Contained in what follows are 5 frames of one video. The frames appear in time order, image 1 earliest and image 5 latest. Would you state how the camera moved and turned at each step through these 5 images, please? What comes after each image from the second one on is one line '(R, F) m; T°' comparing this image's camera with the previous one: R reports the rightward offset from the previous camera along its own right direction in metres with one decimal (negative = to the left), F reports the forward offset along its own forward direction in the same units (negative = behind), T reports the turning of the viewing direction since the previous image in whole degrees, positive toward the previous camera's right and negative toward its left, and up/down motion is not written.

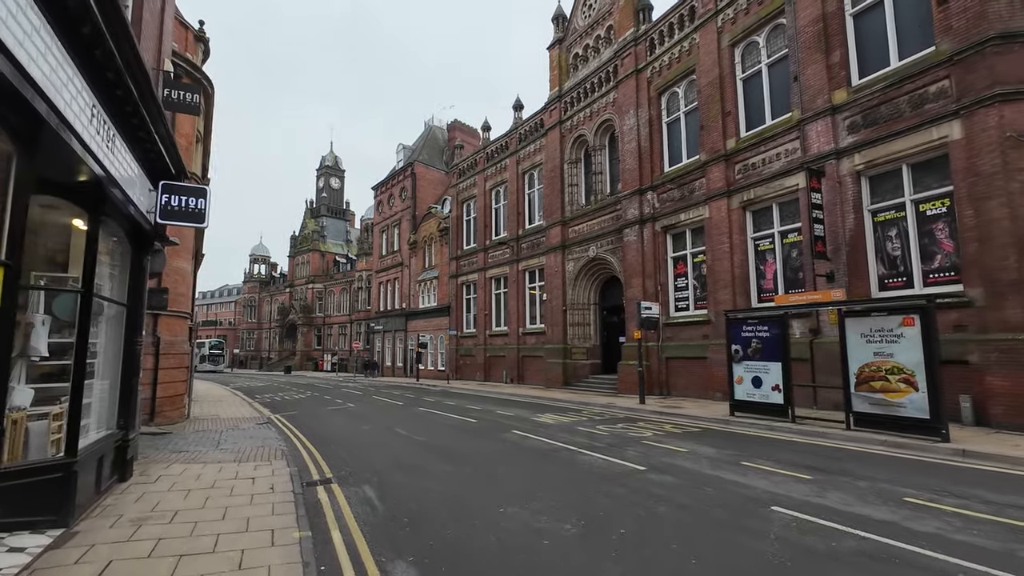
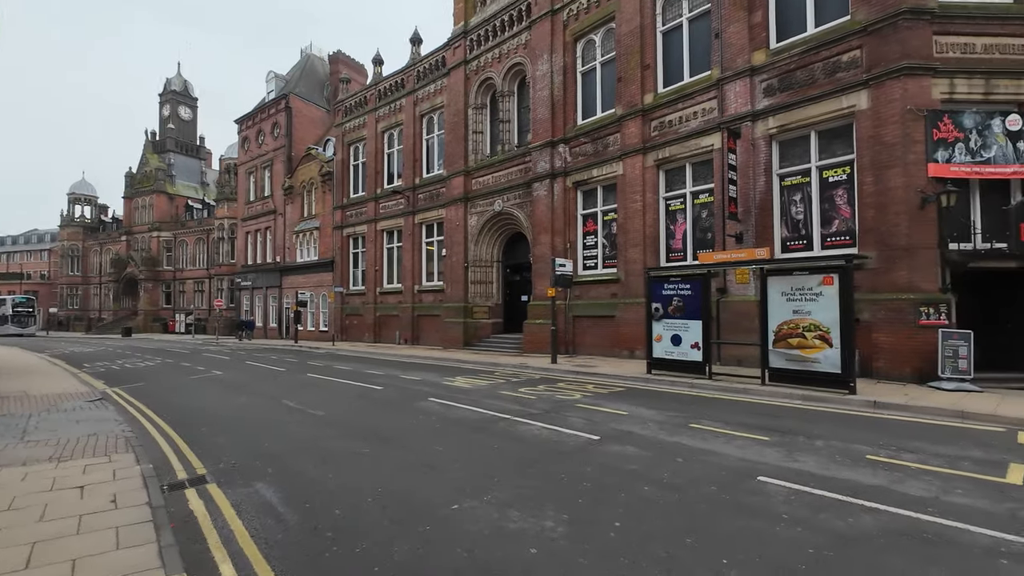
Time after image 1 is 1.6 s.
(-0.8, +1.6) m; +14°
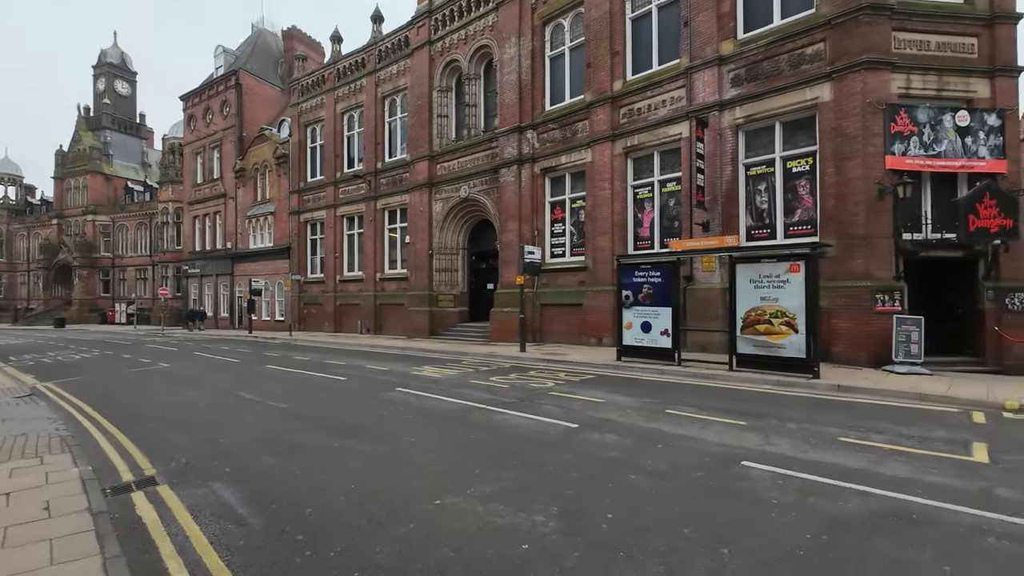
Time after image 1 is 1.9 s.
(-0.2, +0.3) m; +5°
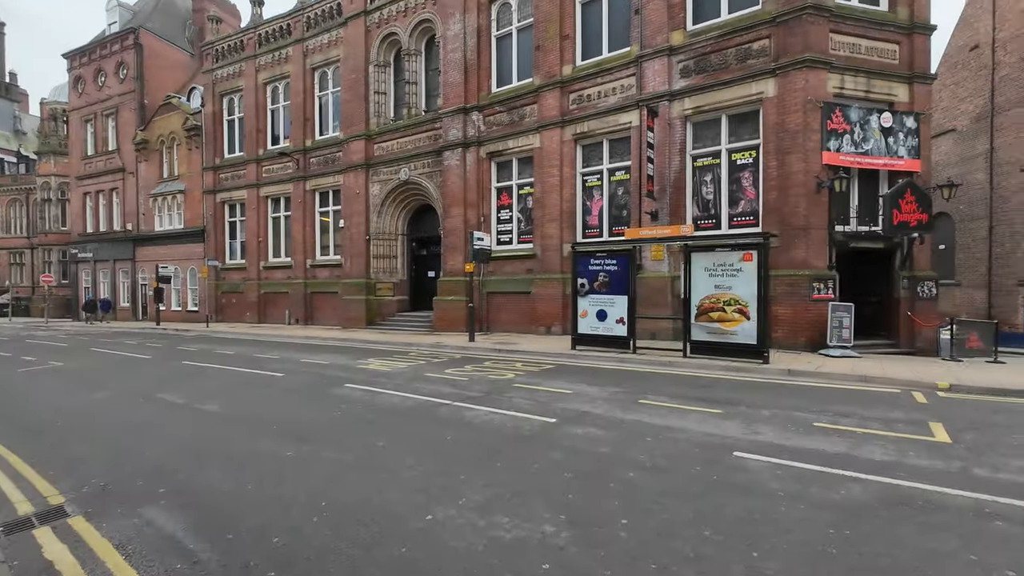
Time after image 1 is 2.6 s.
(-0.6, +0.5) m; +8°
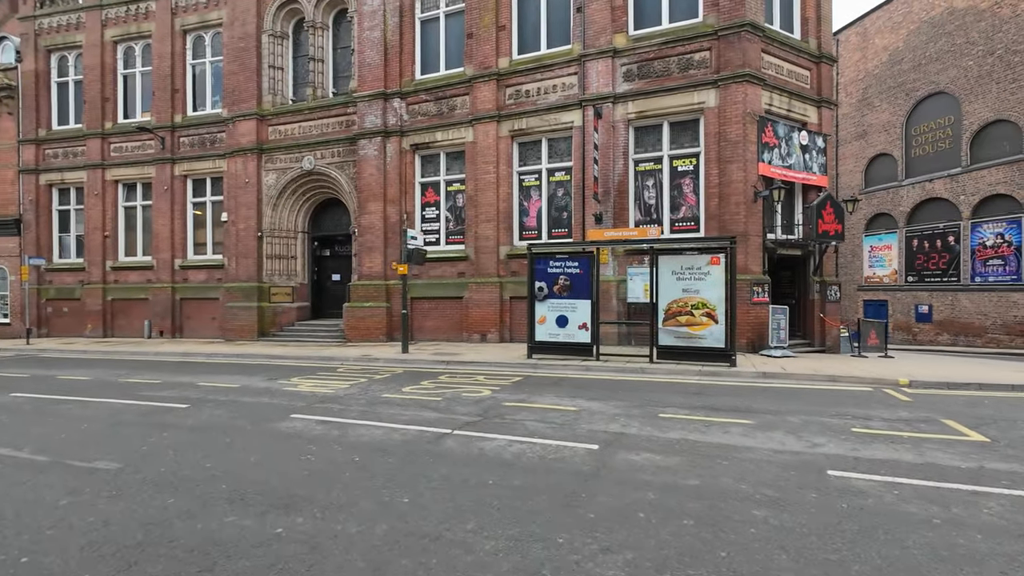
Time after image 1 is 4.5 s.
(-1.8, +1.4) m; +14°
